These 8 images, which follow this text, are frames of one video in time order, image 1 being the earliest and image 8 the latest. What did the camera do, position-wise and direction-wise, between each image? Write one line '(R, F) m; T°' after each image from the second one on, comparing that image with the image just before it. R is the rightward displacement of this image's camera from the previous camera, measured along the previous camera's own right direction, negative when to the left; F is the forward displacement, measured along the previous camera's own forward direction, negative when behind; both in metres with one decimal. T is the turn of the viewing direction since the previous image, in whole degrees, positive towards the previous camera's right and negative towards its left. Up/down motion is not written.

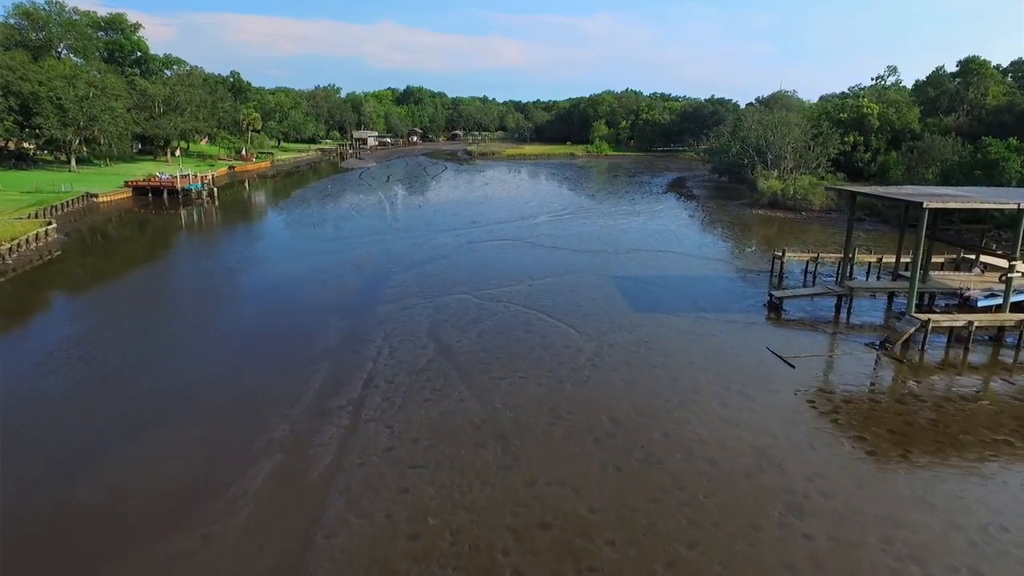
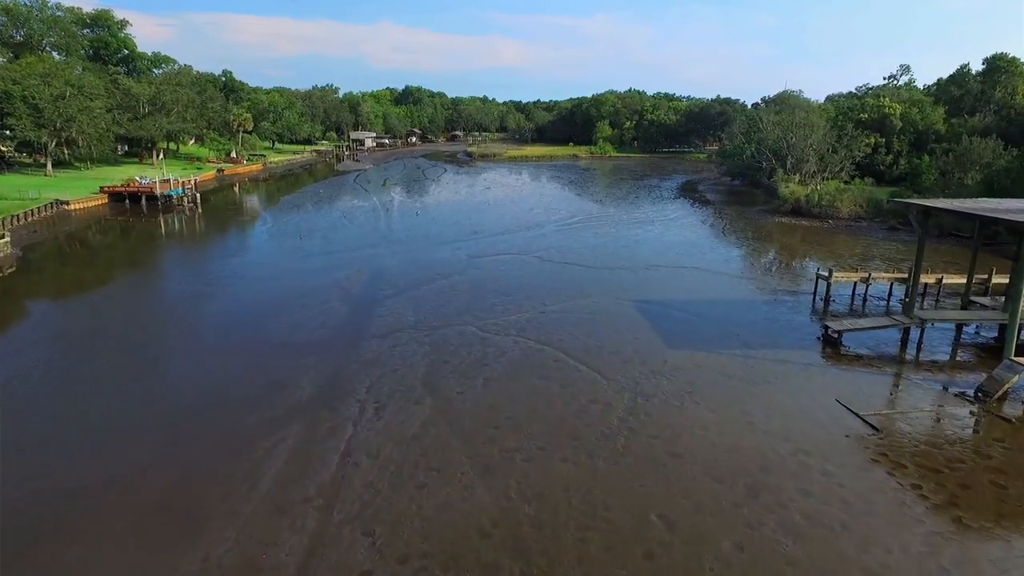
(-0.4, +3.2) m; 0°
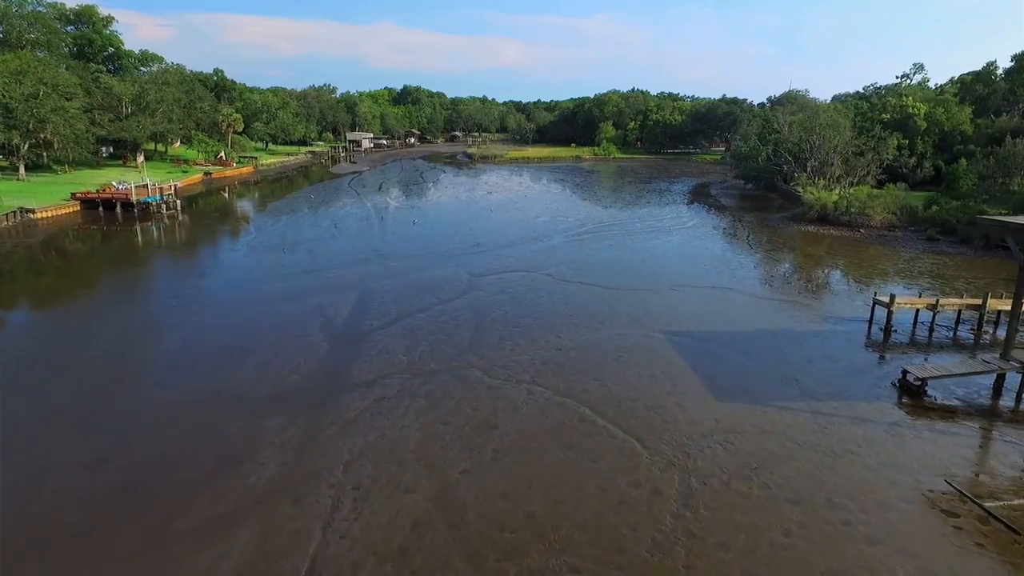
(-0.4, +3.2) m; 0°
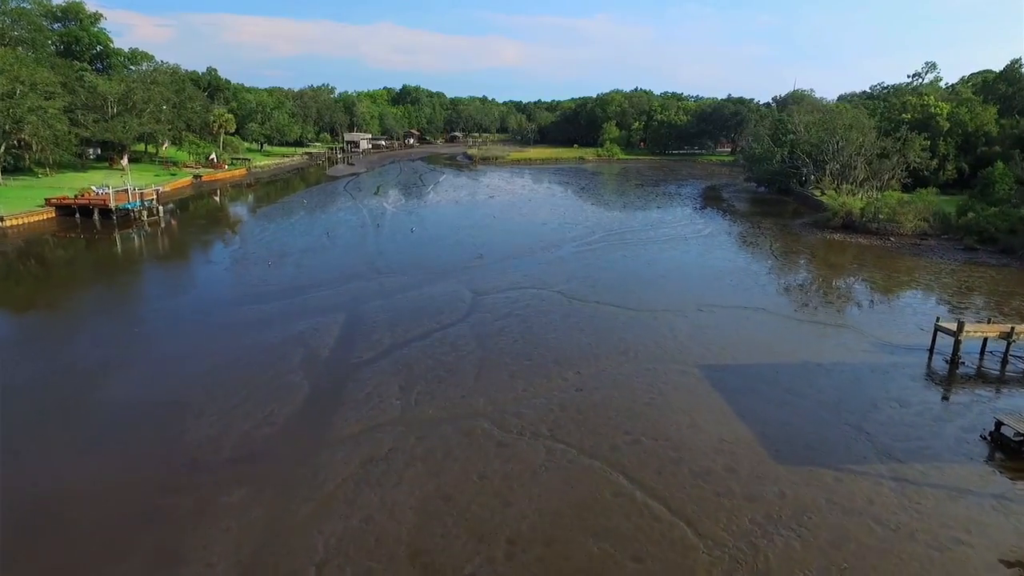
(-0.4, +2.6) m; 0°
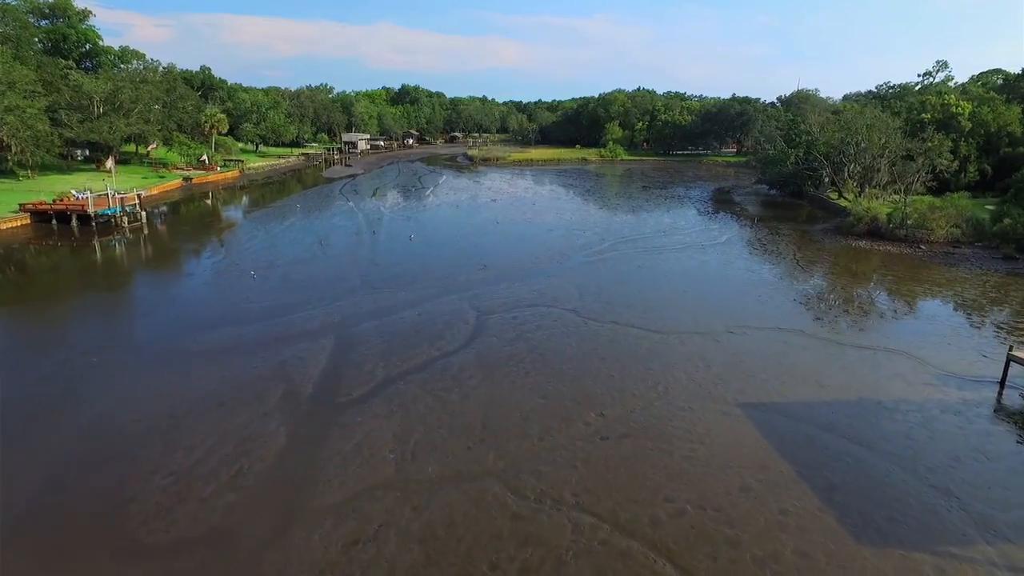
(-0.4, +2.3) m; 0°
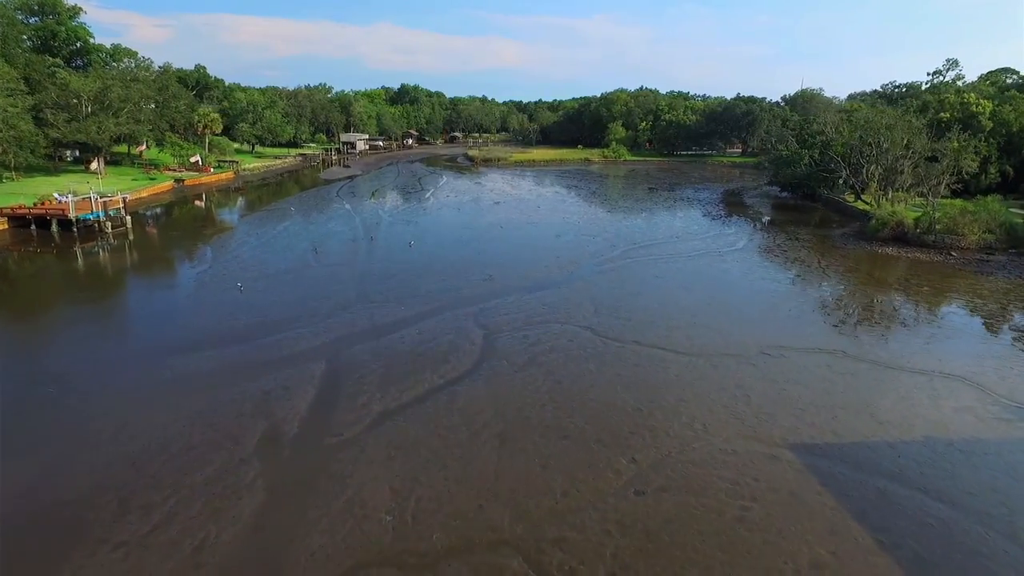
(-0.4, +1.9) m; 0°
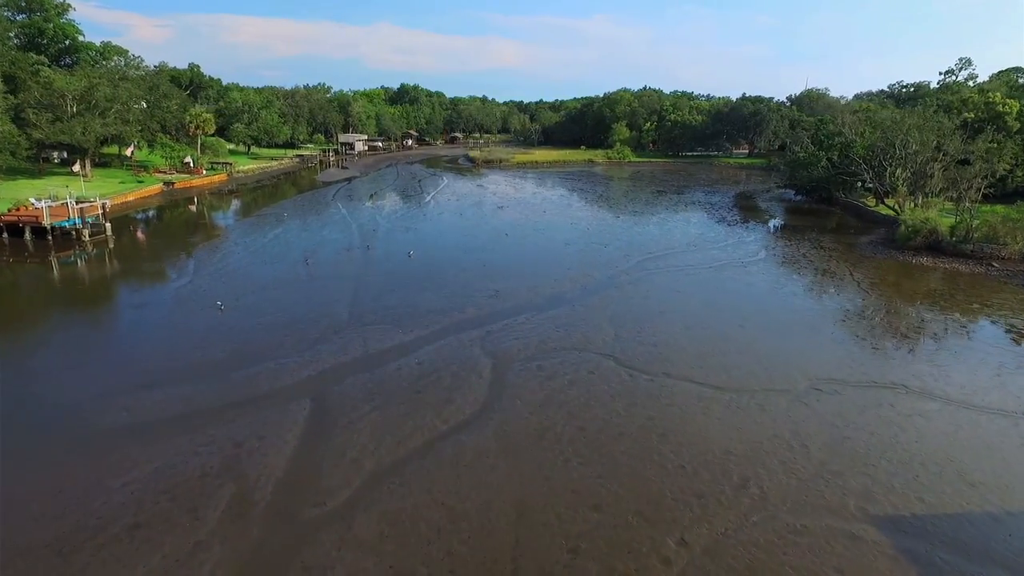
(-0.4, +2.3) m; 0°
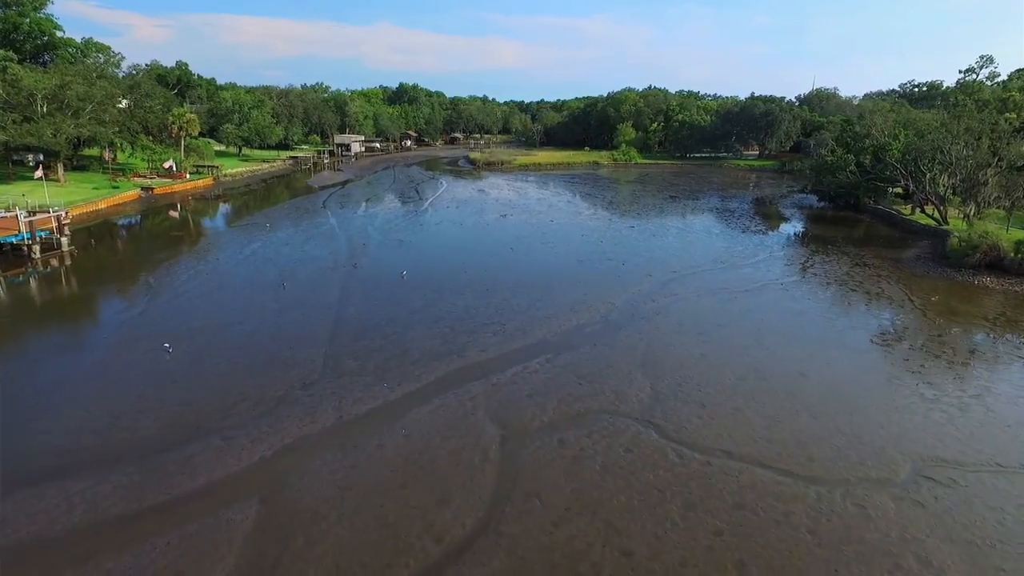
(-0.3, +3.7) m; 0°
